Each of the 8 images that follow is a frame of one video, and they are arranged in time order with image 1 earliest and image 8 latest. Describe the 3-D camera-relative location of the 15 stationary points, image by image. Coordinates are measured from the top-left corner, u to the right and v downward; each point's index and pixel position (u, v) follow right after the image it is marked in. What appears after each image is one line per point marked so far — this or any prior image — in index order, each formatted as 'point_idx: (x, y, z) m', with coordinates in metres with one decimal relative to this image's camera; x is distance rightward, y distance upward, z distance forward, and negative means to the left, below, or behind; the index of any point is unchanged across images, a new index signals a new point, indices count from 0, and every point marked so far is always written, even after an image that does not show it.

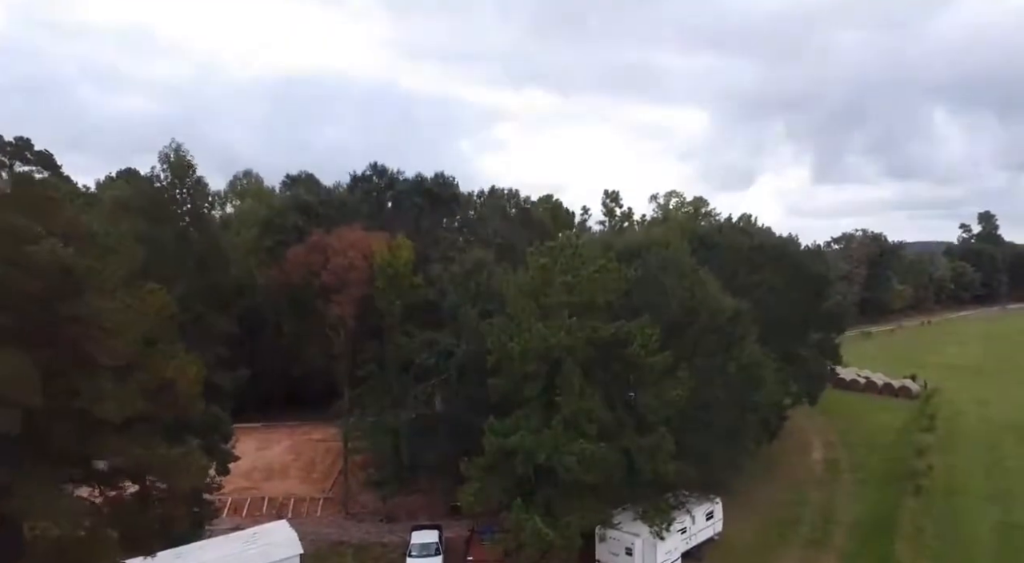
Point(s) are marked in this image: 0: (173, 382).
0: (-7.6, -2.3, +16.6) m
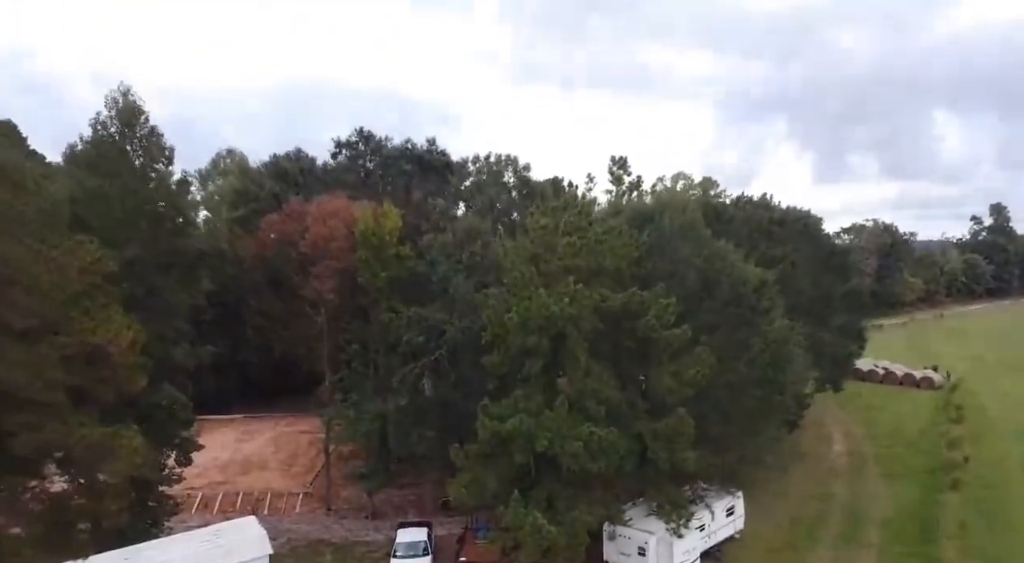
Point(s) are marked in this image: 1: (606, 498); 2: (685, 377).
0: (-7.7, -1.3, +13.9) m
1: (+2.5, -5.8, +19.7) m
2: (+4.6, -2.5, +19.4) m
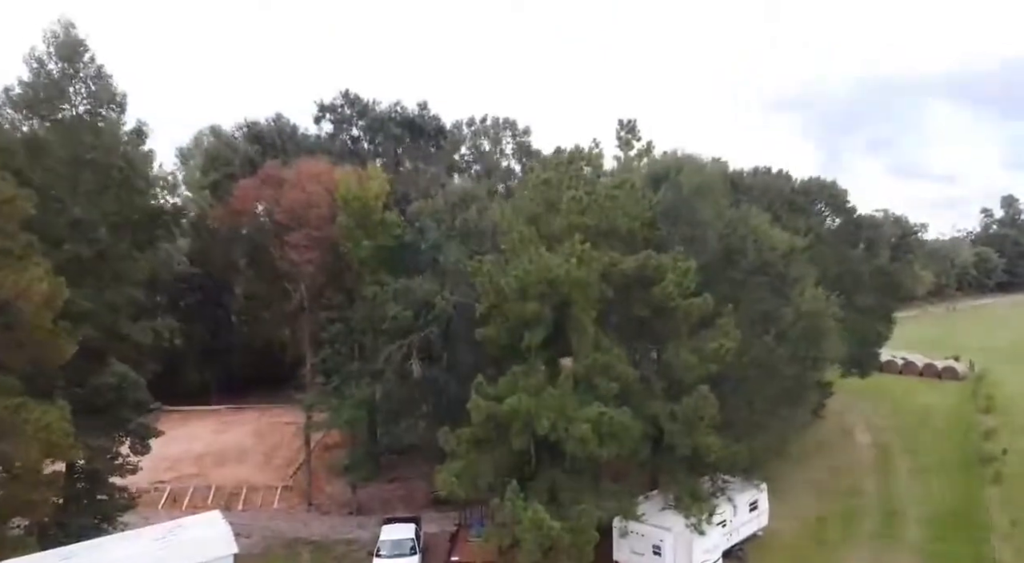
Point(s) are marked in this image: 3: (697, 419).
0: (-7.8, -0.4, +11.5) m
1: (+2.5, -4.9, +17.3) m
2: (+4.5, -1.6, +17.0) m
3: (+4.2, -3.1, +16.7) m
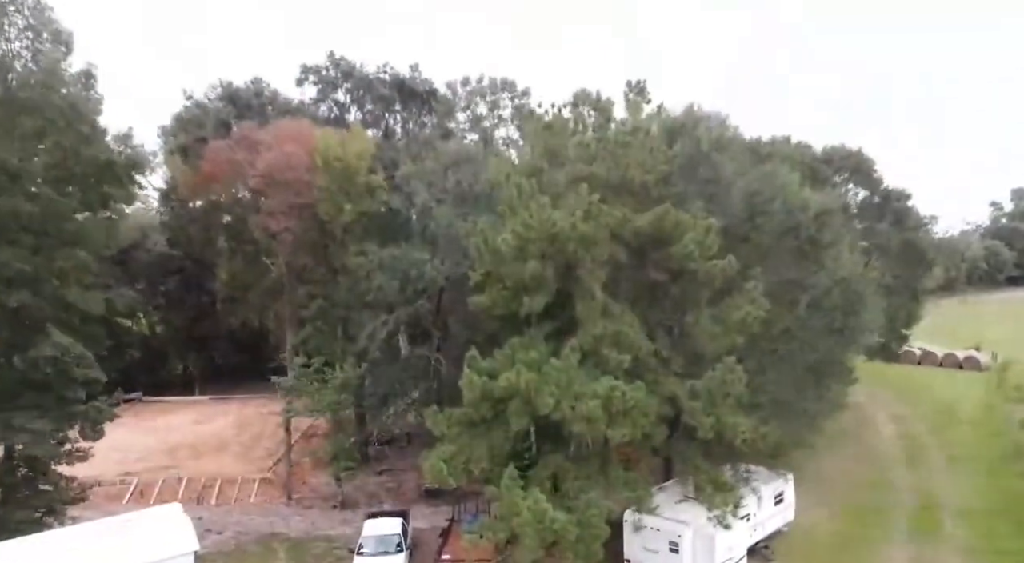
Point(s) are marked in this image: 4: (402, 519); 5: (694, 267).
0: (-7.8, +0.4, +9.4) m
1: (+2.4, -4.1, +15.2) m
2: (+4.5, -0.8, +14.9) m
3: (+4.2, -2.3, +14.6) m
4: (-2.8, -6.1, +18.8) m
5: (+3.7, +0.3, +14.8) m
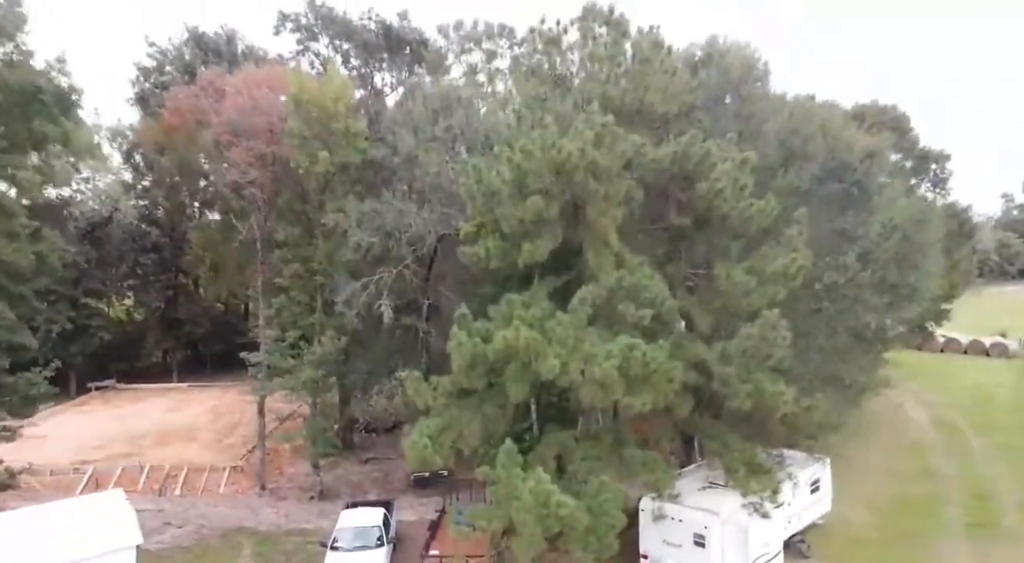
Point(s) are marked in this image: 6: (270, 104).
0: (-7.9, +1.4, +7.1) m
1: (+2.4, -3.1, +12.9) m
2: (+4.4, +0.2, +12.5) m
3: (+4.1, -1.3, +12.2) m
4: (-2.8, -5.1, +16.4) m
5: (+3.6, +1.3, +12.5) m
6: (-5.9, +4.3, +18.3) m
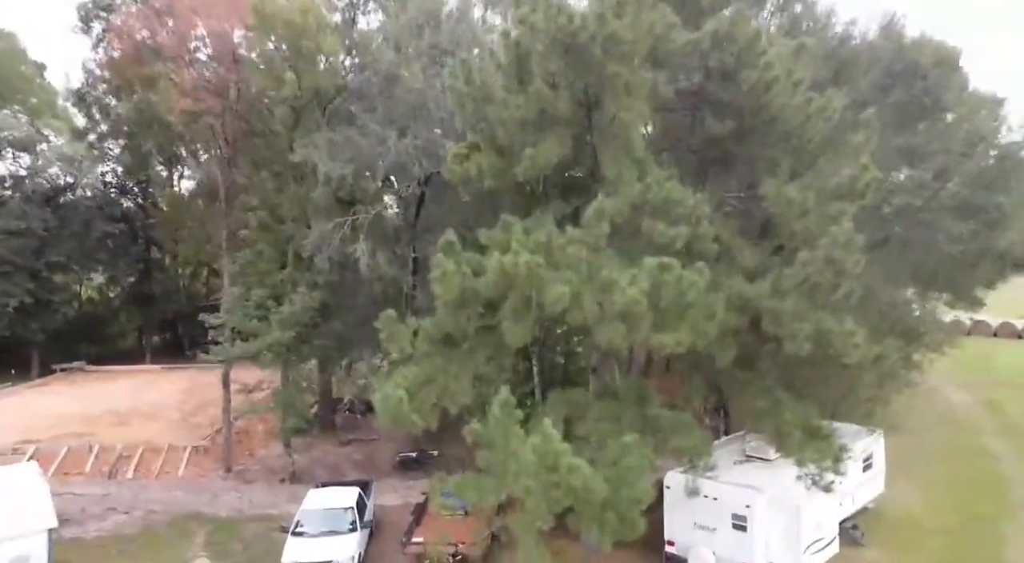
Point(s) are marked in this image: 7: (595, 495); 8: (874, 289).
0: (-7.9, +2.6, +4.6) m
1: (+2.3, -1.9, +10.4) m
2: (+4.4, +1.3, +10.0) m
3: (+4.1, -0.2, +9.8) m
4: (-2.9, -4.0, +13.9) m
5: (+3.6, +2.4, +10.0) m
6: (-5.9, +5.4, +15.8) m
7: (+1.0, -2.5, +8.7) m
8: (+5.7, -0.1, +11.2) m
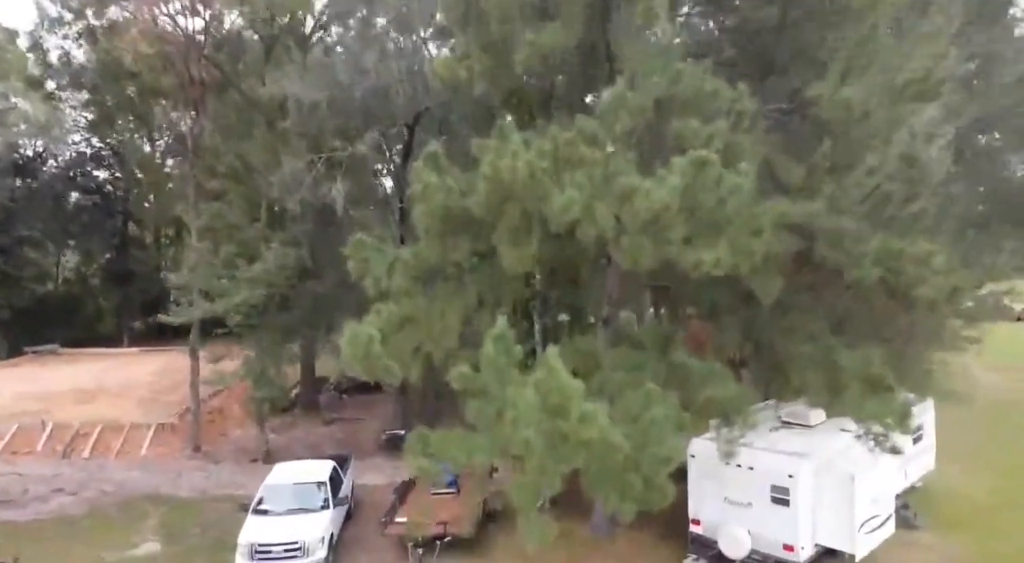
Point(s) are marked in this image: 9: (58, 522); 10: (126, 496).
0: (-8.0, +3.5, +2.8) m
1: (+2.3, -1.0, +8.6) m
2: (+4.4, +2.3, +8.3) m
3: (+4.1, +0.8, +8.0) m
4: (-2.9, -3.0, +12.1) m
5: (+3.6, +3.3, +8.2) m
6: (-6.0, +6.3, +14.1) m
7: (+0.9, -1.6, +6.9) m
8: (+5.7, +0.8, +9.4) m
9: (-7.8, -4.1, +12.6) m
10: (-7.2, -4.0, +13.7) m
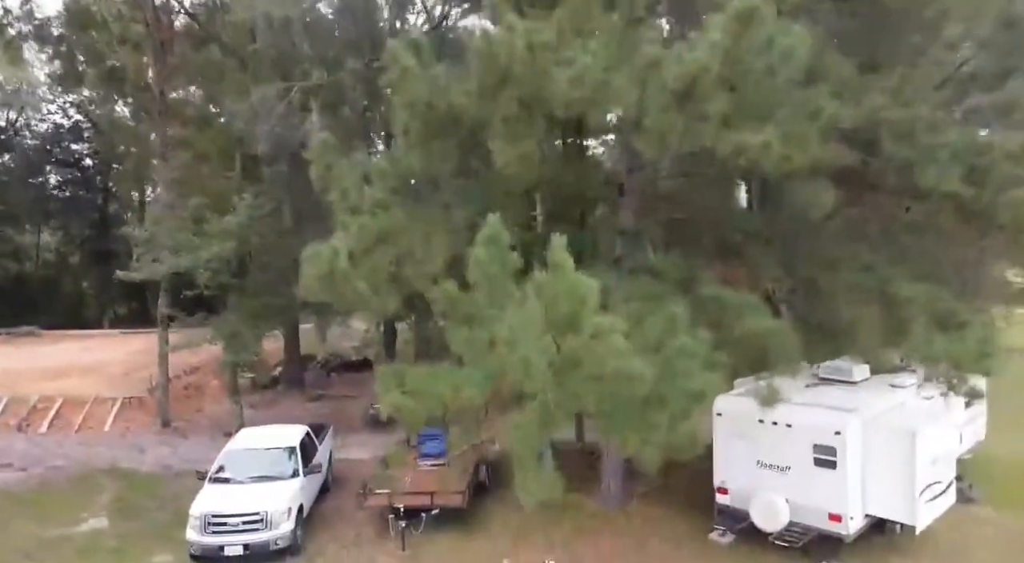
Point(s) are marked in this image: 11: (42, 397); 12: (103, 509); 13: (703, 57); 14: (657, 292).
0: (-8.0, +4.3, +1.4) m
1: (+2.3, -0.2, +7.2) m
2: (+4.3, +3.1, +6.8) m
3: (+4.0, +1.6, +6.5) m
4: (-2.9, -2.2, +10.7) m
5: (+3.5, +4.2, +6.8) m
6: (-6.0, +7.2, +12.7) m
7: (+0.9, -0.7, +5.5) m
8: (+5.6, +1.7, +8.0) m
9: (-7.8, -3.3, +11.2) m
10: (-7.2, -3.1, +12.3) m
11: (-10.0, -2.5, +15.7) m
12: (-5.9, -3.3, +10.5) m
13: (+1.4, +1.6, +5.5) m
14: (+1.5, -0.1, +7.2) m
